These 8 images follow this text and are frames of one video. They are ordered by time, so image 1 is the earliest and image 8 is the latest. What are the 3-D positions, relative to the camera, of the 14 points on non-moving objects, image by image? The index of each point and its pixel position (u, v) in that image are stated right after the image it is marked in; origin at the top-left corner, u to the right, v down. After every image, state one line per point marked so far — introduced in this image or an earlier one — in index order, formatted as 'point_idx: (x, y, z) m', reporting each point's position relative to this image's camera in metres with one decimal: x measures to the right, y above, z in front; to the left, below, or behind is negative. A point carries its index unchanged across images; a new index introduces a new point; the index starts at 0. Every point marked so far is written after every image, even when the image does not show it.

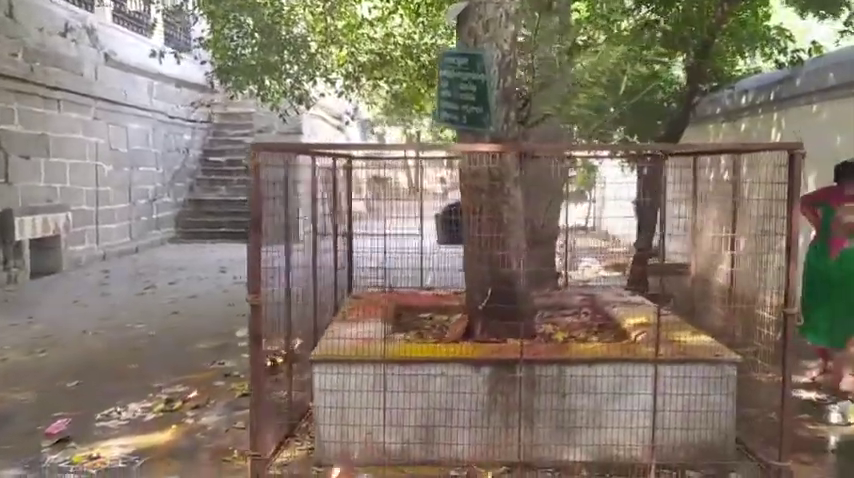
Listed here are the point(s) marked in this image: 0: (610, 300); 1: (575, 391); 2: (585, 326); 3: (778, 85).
0: (+1.5, -0.5, +6.2) m
1: (+0.8, -0.9, +4.3) m
2: (+1.2, -0.7, +5.6) m
3: (+4.5, +2.0, +9.6) m
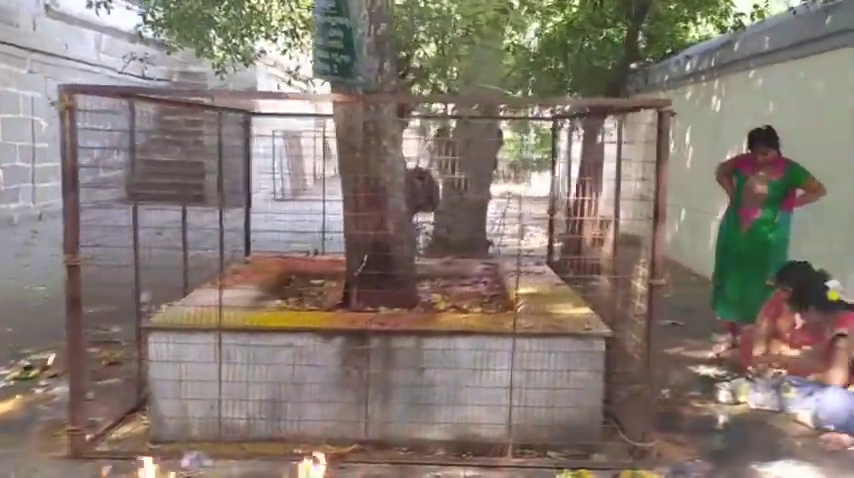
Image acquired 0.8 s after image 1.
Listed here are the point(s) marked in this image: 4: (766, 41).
0: (+0.7, -0.2, +5.9) m
1: (0.0, -0.7, +3.9) m
2: (+0.3, -0.4, +5.3) m
3: (+3.6, +2.3, +9.3) m
4: (+3.6, +2.1, +7.9) m
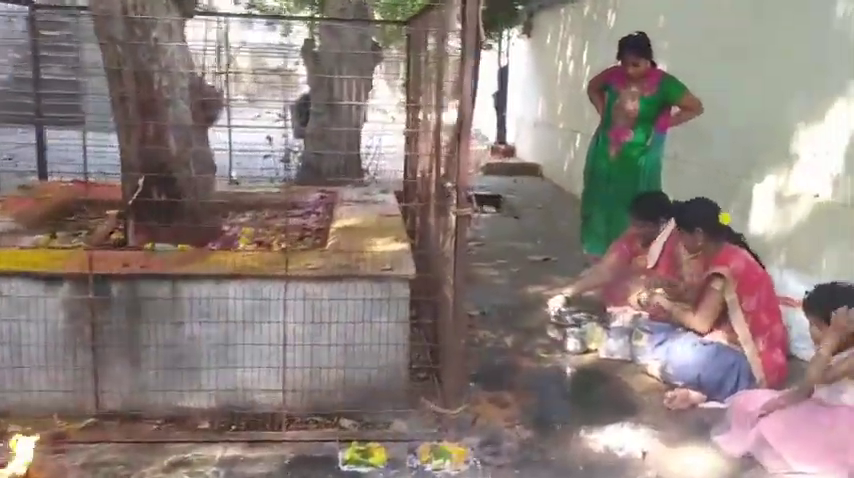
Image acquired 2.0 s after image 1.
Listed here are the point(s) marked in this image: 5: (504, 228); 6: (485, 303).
0: (-0.5, +0.3, +5.1) m
1: (-1.0, -0.3, +3.1) m
2: (-0.8, +0.1, +4.4) m
3: (+2.1, +3.2, +8.4) m
4: (+2.2, +2.8, +7.1) m
5: (+0.8, +0.1, +7.6) m
6: (+0.4, -0.4, +5.1) m
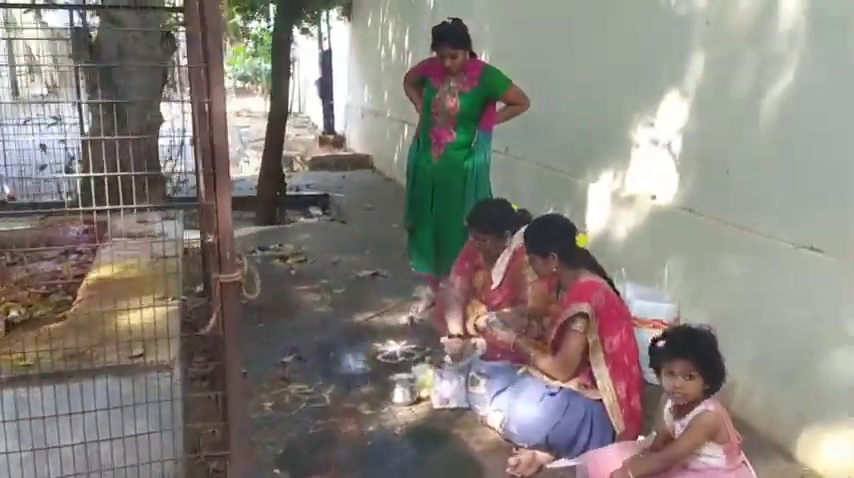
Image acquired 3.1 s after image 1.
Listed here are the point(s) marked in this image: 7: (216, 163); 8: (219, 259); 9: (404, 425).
0: (-1.7, +0.1, +4.1) m
1: (-1.7, -0.6, +2.1) m
2: (-1.8, -0.2, +3.4) m
3: (0.0, +3.2, +7.8) m
4: (+0.4, +2.8, +6.5) m
5: (-0.9, 0.0, +6.9) m
6: (-0.7, -0.6, +4.3) m
7: (-0.6, +0.2, +2.2) m
8: (-0.6, 0.0, +2.2) m
9: (-0.1, -0.8, +3.4) m
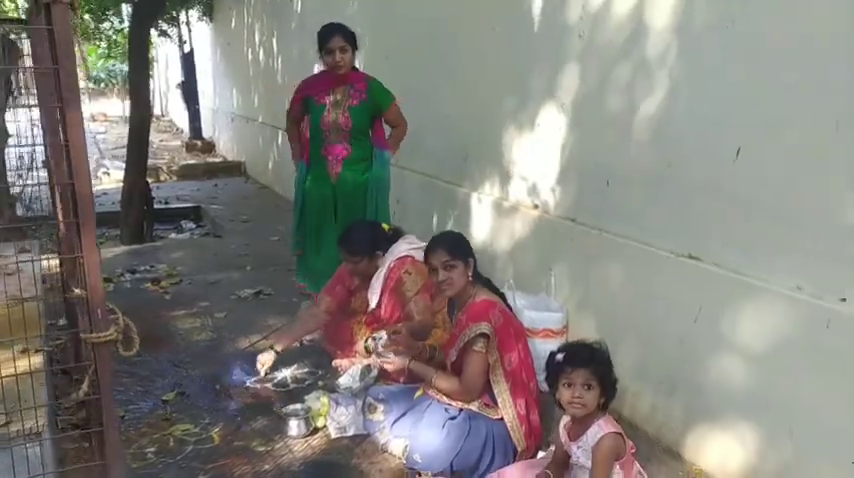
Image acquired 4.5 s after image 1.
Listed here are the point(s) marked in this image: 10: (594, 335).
0: (-2.3, -0.1, +3.7) m
1: (-1.9, -0.8, +1.7) m
2: (-2.2, -0.4, +3.0) m
3: (-1.4, +3.1, +7.6) m
4: (-0.8, +2.7, +6.4) m
5: (-1.9, -0.1, +6.6) m
6: (-1.3, -0.8, +4.1) m
7: (-0.9, +0.1, +1.9) m
8: (-0.9, -0.2, +2.0) m
9: (-0.5, -1.0, +3.2) m
10: (+0.8, -0.5, +3.7) m
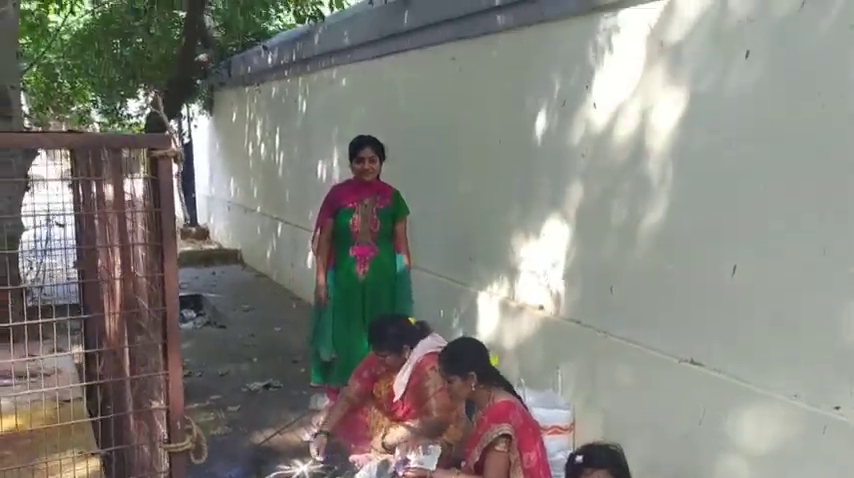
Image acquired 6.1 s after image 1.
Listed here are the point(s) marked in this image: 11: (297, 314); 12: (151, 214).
0: (-2.2, -0.7, +3.9) m
1: (-1.8, -1.1, +1.9) m
2: (-2.1, -0.9, +3.1) m
3: (-1.4, +2.1, +8.1) m
4: (-0.7, +1.9, +6.9) m
5: (-1.9, -0.9, +6.7) m
6: (-1.3, -1.3, +4.2) m
7: (-0.8, -0.3, +2.2) m
8: (-0.8, -0.5, +2.2) m
9: (-0.4, -1.4, +3.3) m
10: (+0.9, -1.0, +3.9) m
11: (-1.3, -0.8, +7.7) m
12: (-0.9, +0.1, +2.4) m
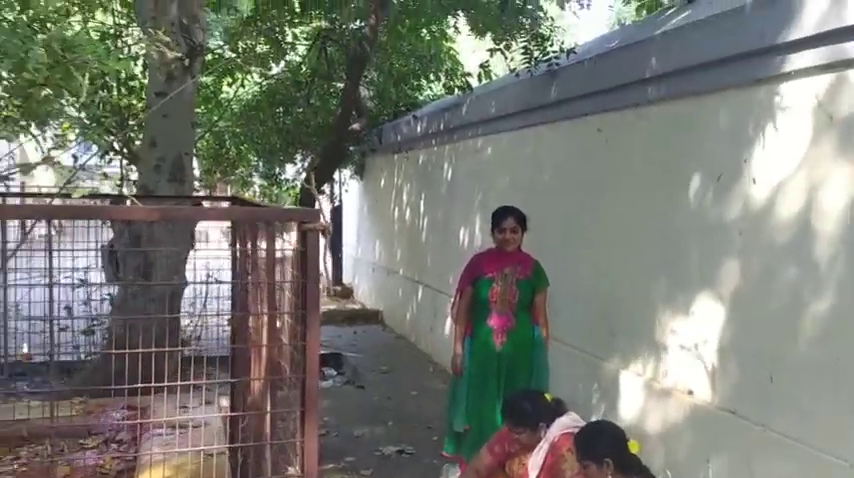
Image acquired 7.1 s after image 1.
0: (-1.5, -1.0, +4.1) m
1: (-1.4, -1.3, +2.0) m
2: (-1.6, -1.1, +3.4) m
3: (+0.2, +1.4, +8.3) m
4: (+0.6, +1.2, +7.0) m
5: (-0.7, -1.5, +6.8) m
6: (-0.5, -1.7, +4.2) m
7: (-0.4, -0.5, +2.2) m
8: (-0.4, -0.7, +2.2) m
9: (+0.1, -1.7, +3.2) m
10: (+1.6, -1.4, +3.5) m
11: (+0.1, -1.5, +7.7) m
12: (-0.4, -0.1, +2.5) m
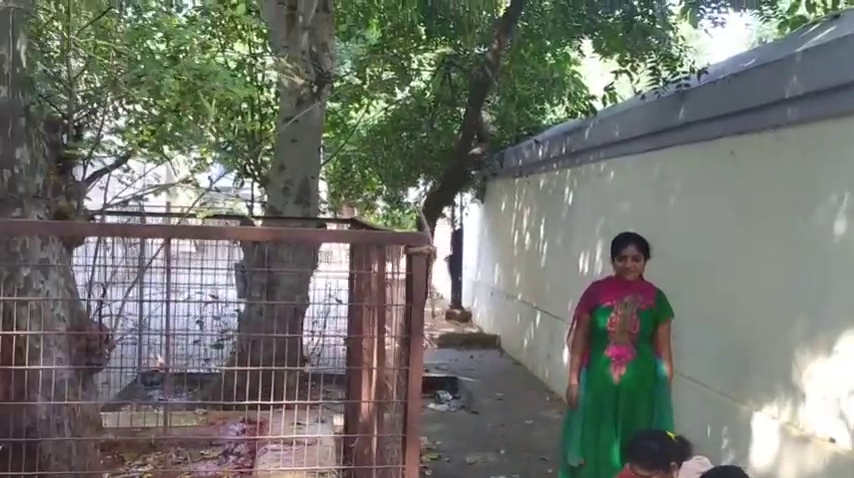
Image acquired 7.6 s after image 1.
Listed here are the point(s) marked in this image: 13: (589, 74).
0: (-0.8, -1.1, +4.2) m
1: (-1.2, -1.3, +2.2) m
2: (-1.1, -1.2, +3.5) m
3: (+1.6, +1.1, +8.2) m
4: (+1.7, +1.0, +6.8) m
5: (+0.3, -1.7, +6.8) m
6: (+0.1, -1.8, +4.1) m
7: (-0.1, -0.5, +2.2) m
8: (-0.1, -0.8, +2.2) m
9: (+0.5, -1.9, +3.1) m
10: (+2.0, -1.6, +3.1) m
11: (+1.2, -1.7, +7.5) m
12: (-0.1, -0.2, +2.5) m
13: (+2.3, +2.4, +10.6) m
